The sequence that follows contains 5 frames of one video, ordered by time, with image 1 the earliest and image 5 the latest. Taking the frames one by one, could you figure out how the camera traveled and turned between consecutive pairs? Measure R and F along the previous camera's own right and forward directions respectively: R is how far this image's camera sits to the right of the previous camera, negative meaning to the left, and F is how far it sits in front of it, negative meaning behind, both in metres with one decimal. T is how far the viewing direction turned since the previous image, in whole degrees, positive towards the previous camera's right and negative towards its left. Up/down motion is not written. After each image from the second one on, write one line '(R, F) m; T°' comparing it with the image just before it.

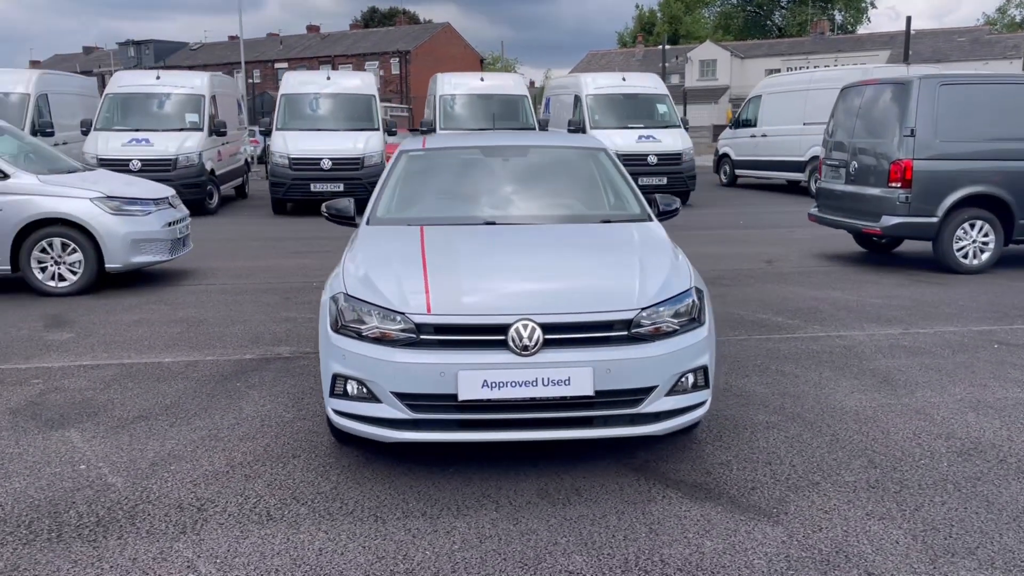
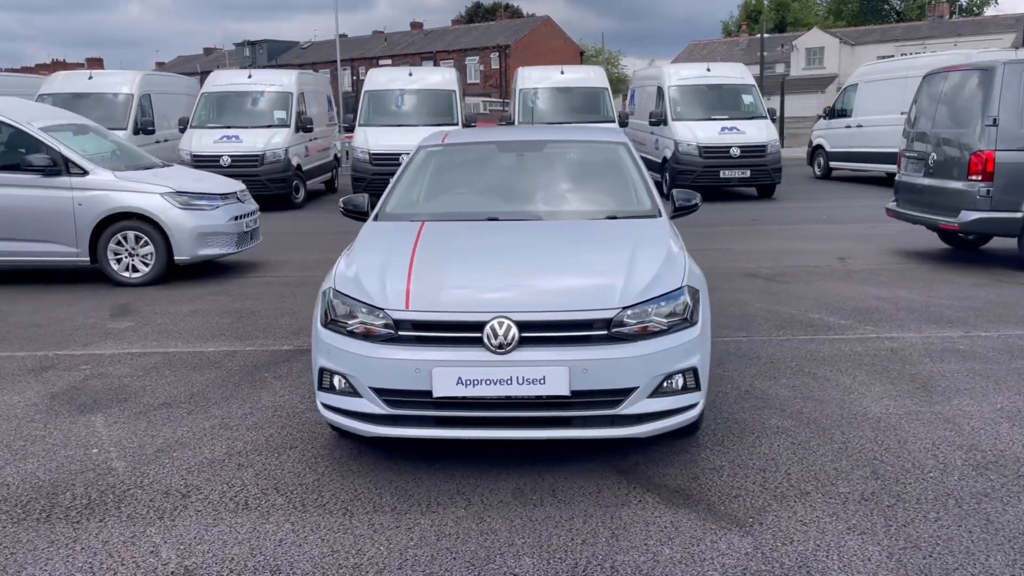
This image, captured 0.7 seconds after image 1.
(+0.6, +0.1) m; -7°
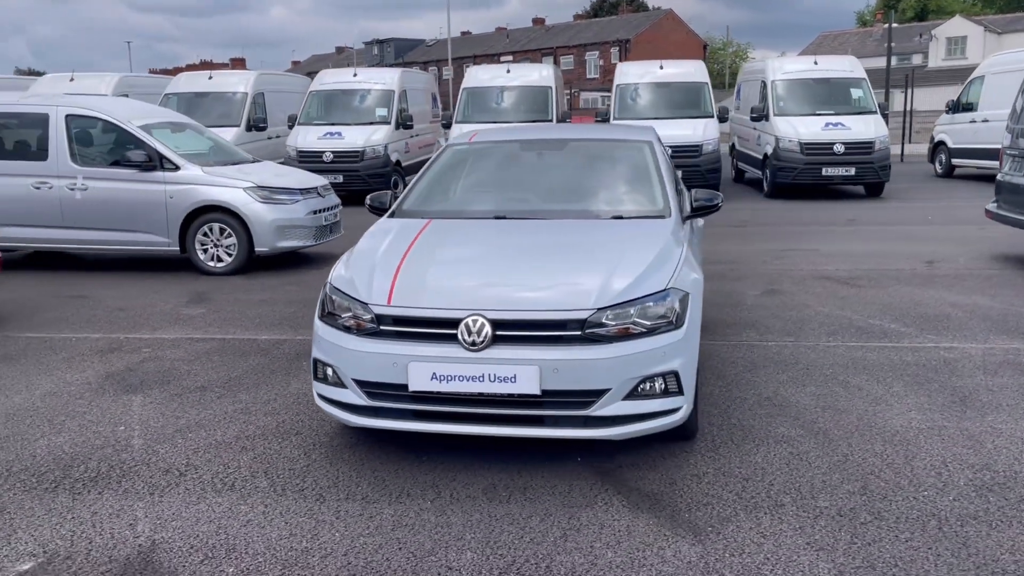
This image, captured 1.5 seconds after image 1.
(+0.7, 0.0) m; -8°
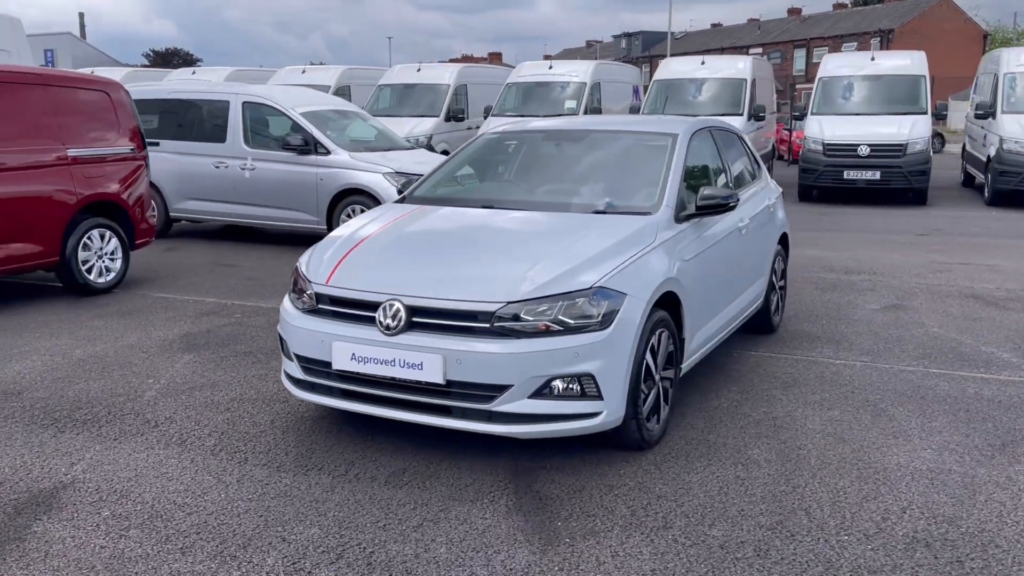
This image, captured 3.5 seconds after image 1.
(+1.4, +0.3) m; -16°
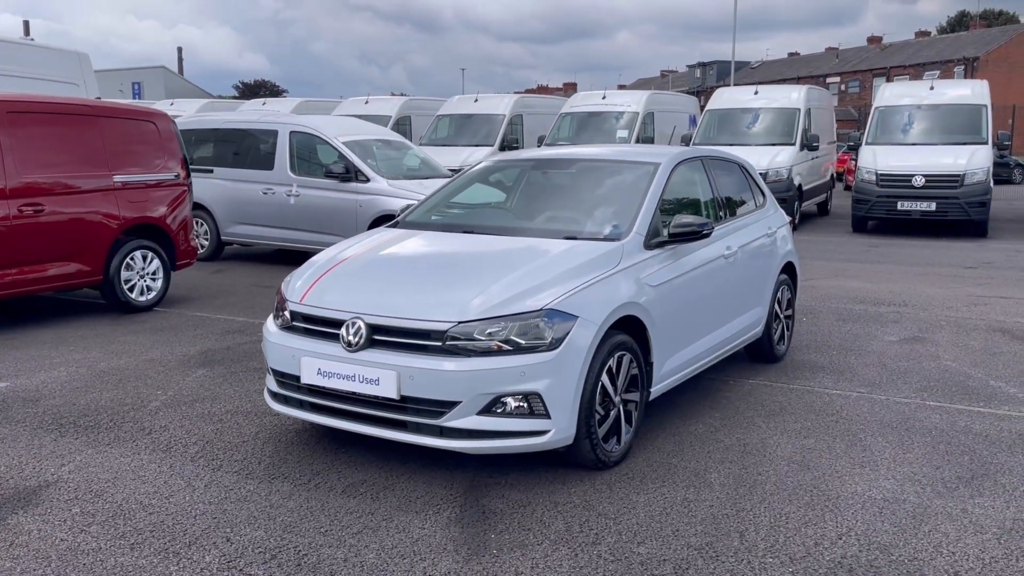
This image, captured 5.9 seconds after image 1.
(+0.6, -0.1) m; -5°
